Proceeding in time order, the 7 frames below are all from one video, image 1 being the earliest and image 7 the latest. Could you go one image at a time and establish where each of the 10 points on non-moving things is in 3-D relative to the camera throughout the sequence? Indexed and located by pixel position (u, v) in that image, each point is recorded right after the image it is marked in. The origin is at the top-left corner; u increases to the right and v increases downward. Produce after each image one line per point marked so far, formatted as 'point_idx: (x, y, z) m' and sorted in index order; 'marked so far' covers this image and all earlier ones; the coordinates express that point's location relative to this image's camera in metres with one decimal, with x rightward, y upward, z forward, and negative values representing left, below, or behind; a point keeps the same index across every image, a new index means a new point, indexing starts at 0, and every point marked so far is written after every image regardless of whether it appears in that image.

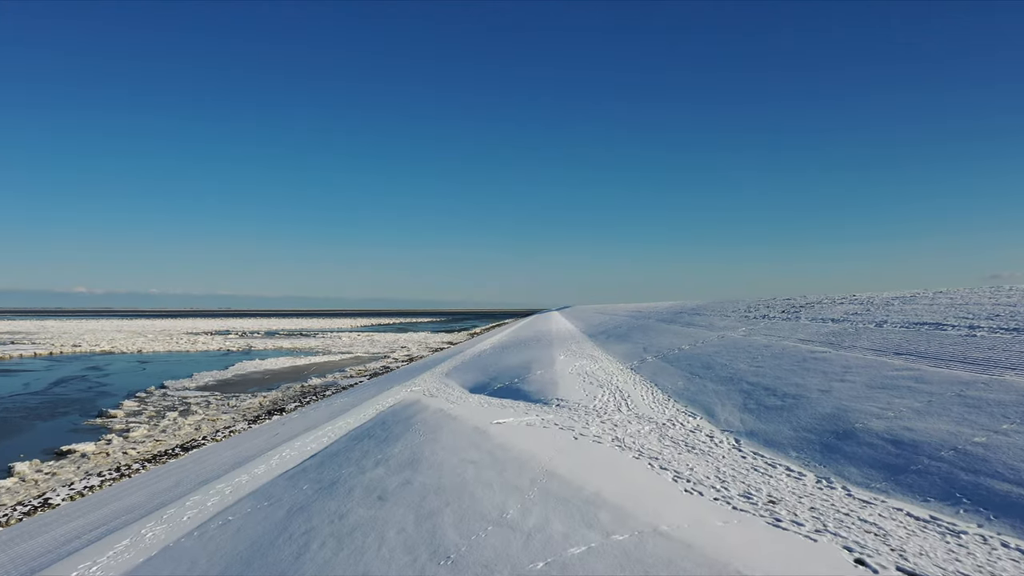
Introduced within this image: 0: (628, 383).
0: (+3.4, -2.8, +13.8) m
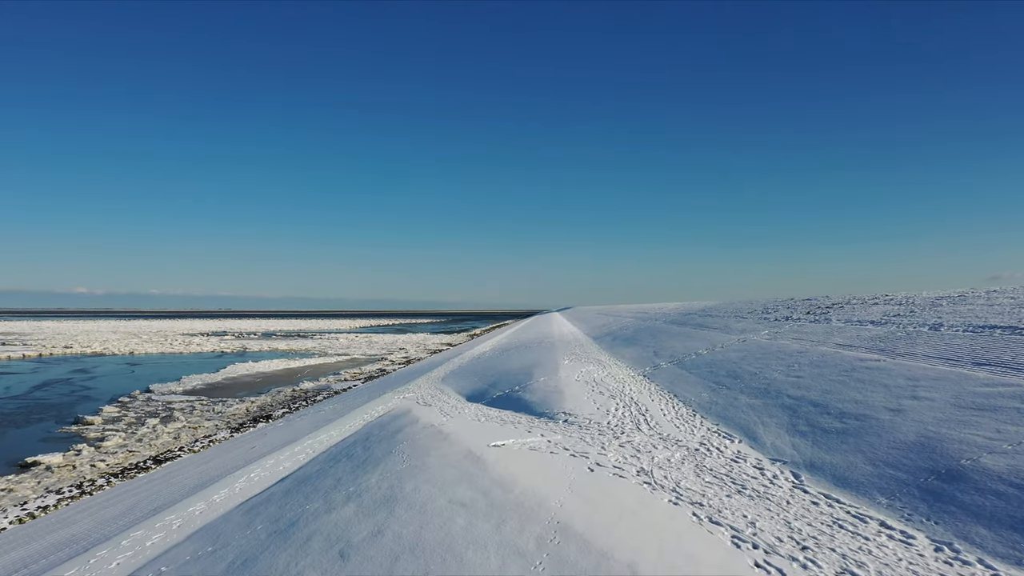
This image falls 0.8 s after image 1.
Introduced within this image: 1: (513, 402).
0: (+3.4, -2.7, +12.3) m
1: (0.0, -3.5, +14.5) m
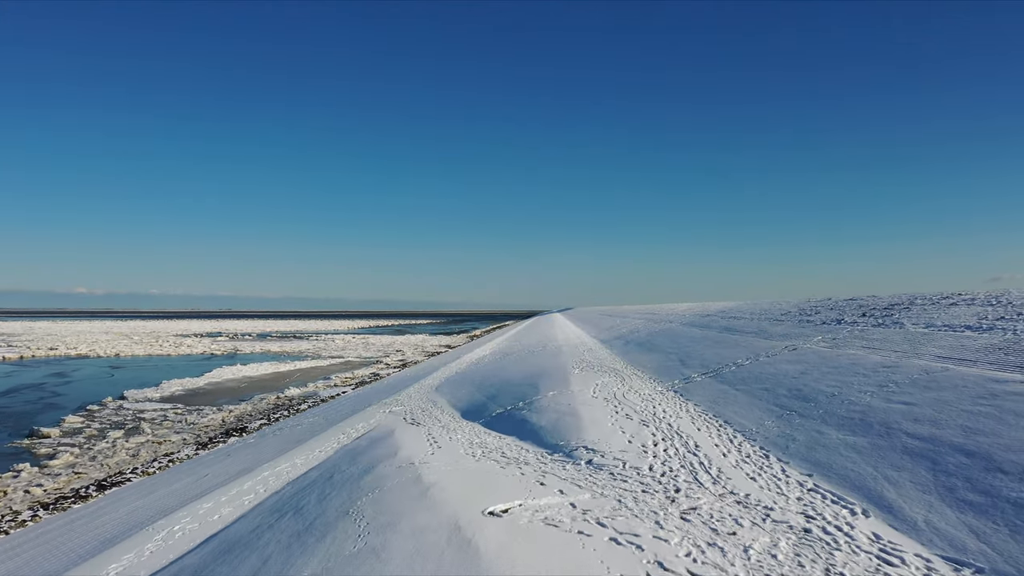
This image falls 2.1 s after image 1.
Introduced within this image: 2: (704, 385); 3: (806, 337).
0: (+3.5, -2.7, +9.7) m
1: (+0.1, -3.4, +11.9) m
2: (+4.9, -2.5, +12.2) m
3: (+8.7, -1.4, +14.0) m
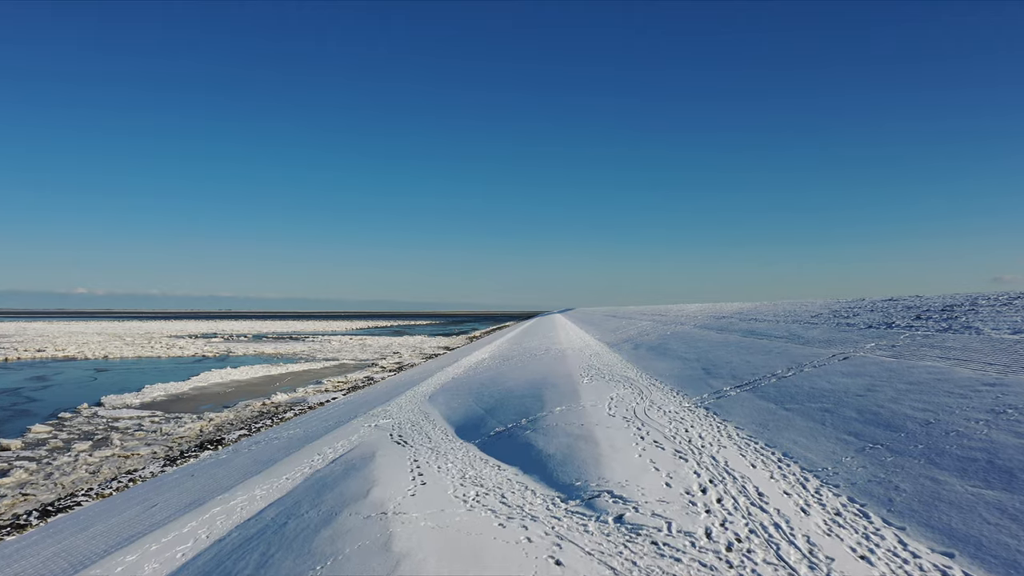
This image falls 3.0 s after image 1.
0: (+3.5, -2.6, +7.7) m
1: (+0.1, -3.4, +9.9) m
2: (+4.9, -2.5, +10.2) m
3: (+8.7, -1.4, +12.1) m
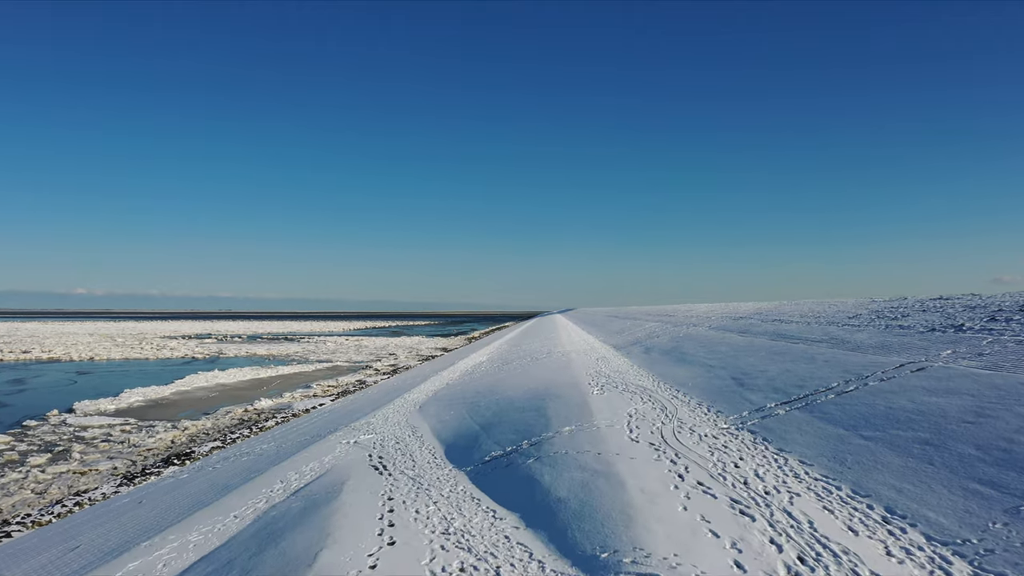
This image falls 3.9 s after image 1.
0: (+3.5, -2.5, +5.7) m
1: (+0.1, -3.3, +7.9) m
2: (+4.9, -2.4, +8.2) m
3: (+8.7, -1.3, +10.1) m
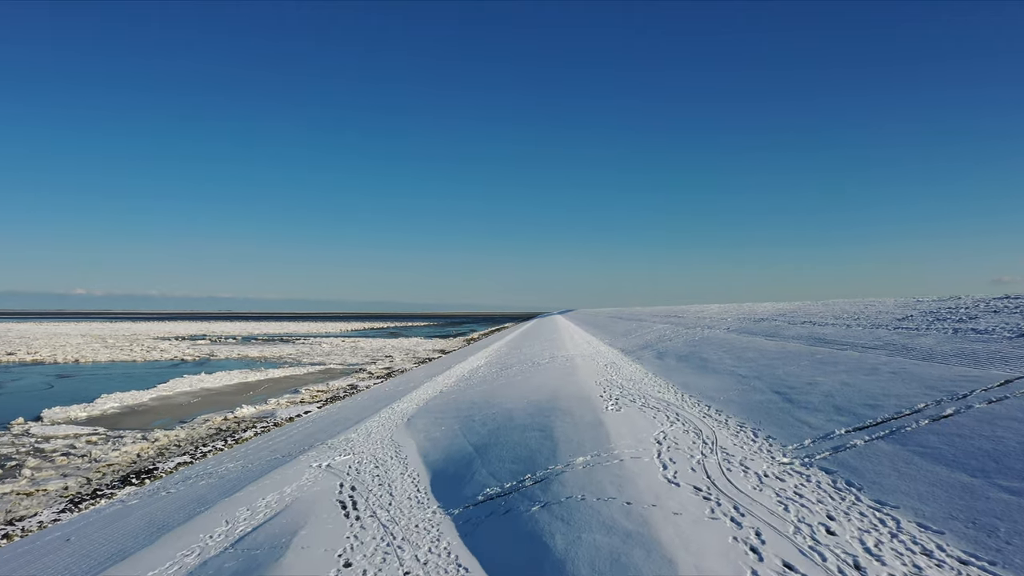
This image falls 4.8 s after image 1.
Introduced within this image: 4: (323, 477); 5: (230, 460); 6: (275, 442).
0: (+3.5, -2.4, +3.7) m
1: (+0.1, -3.2, +5.9) m
2: (+4.9, -2.3, +6.2) m
3: (+8.7, -1.2, +8.0) m
4: (-4.3, -4.3, +11.0) m
5: (-9.5, -5.8, +16.1) m
6: (-9.0, -5.8, +18.0) m
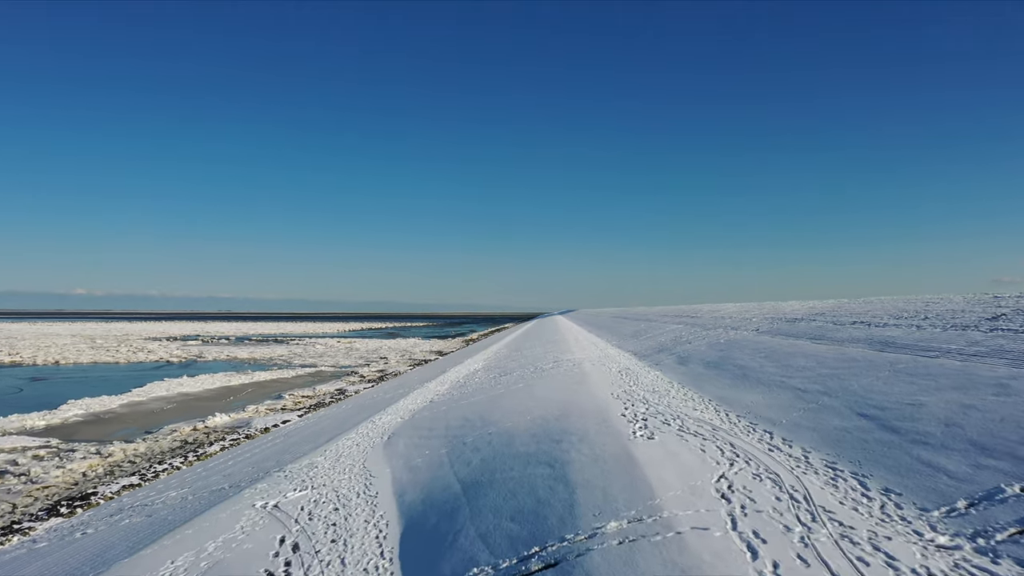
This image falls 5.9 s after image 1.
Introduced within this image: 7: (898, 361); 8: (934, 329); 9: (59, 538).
0: (+3.5, -2.2, +1.1) m
1: (+0.1, -3.0, +3.2) m
2: (+4.9, -2.1, +3.6) m
3: (+8.7, -1.0, +5.4) m
4: (-4.3, -4.2, +8.4) m
5: (-9.5, -5.6, +13.5) m
6: (-9.0, -5.6, +15.4) m
7: (+8.2, -1.5, +10.1) m
8: (+10.3, -1.0, +11.8) m
9: (-10.5, -5.8, +11.2) m
